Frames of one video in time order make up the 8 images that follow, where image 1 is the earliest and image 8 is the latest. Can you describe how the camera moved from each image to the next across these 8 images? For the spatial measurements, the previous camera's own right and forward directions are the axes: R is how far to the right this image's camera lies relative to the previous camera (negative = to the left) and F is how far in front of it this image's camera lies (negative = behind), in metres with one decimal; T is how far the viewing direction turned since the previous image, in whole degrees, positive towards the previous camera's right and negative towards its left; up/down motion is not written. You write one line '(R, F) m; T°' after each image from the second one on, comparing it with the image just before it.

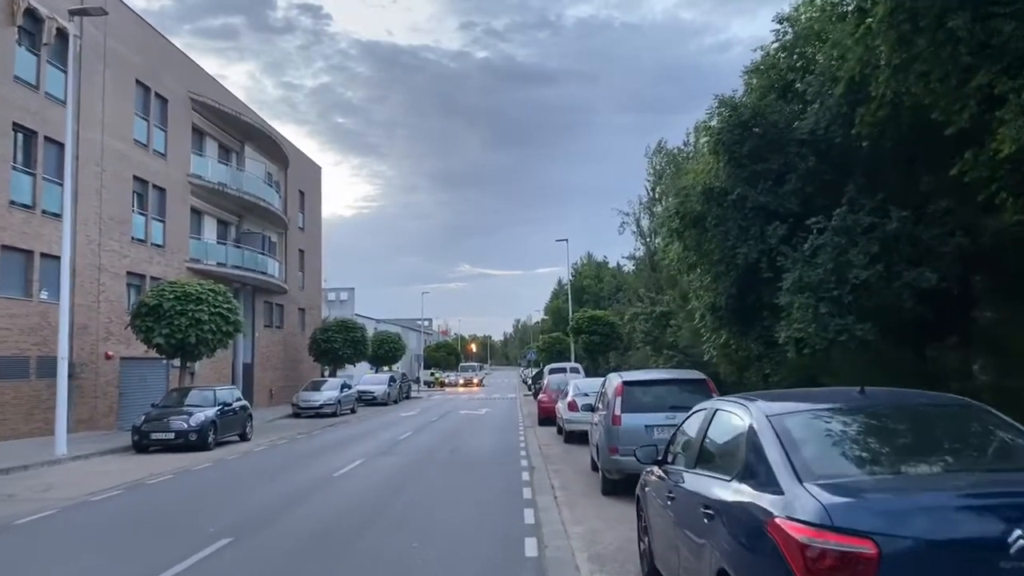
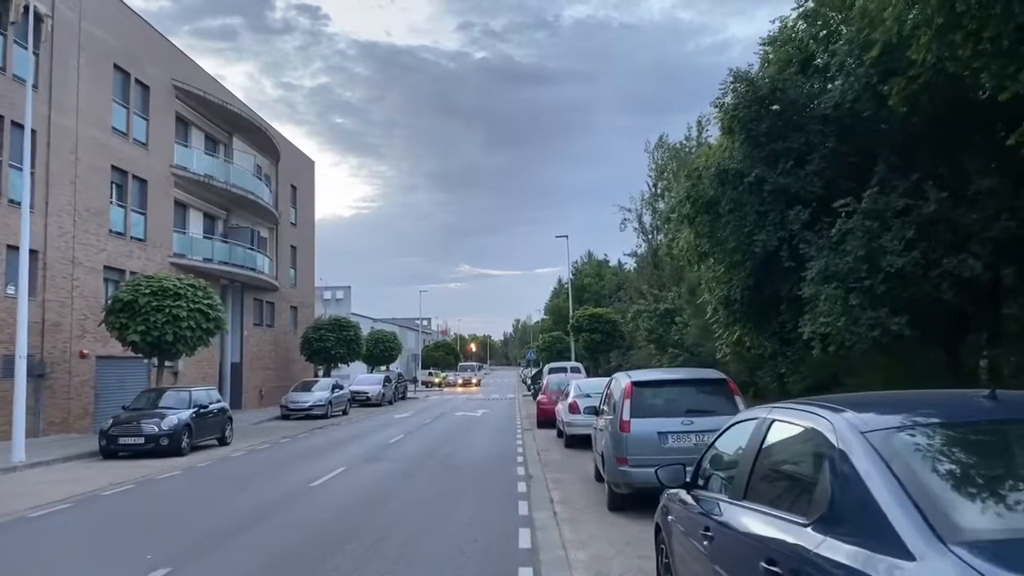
(+0.1, +1.4) m; 0°
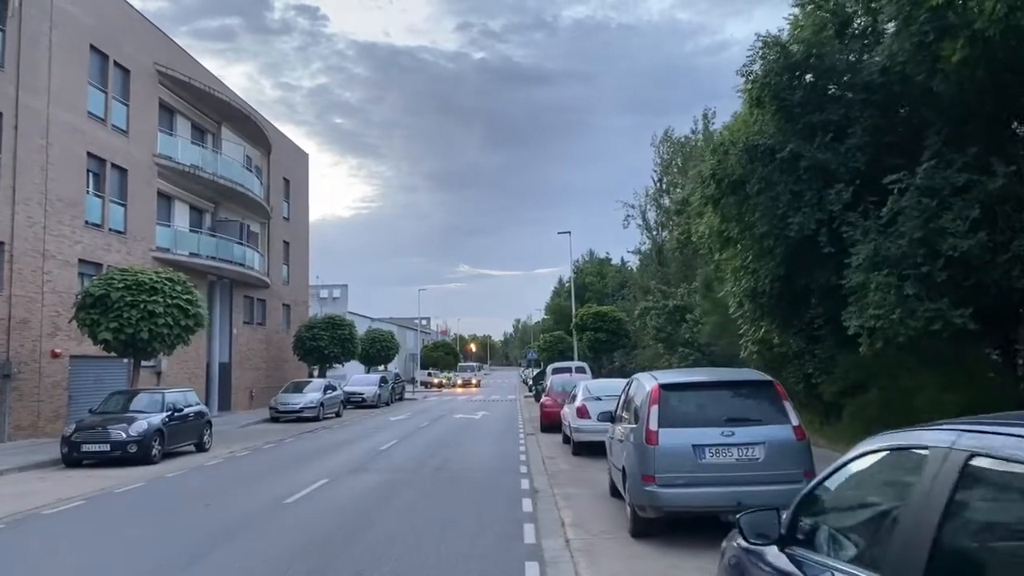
(-0.1, +1.6) m; 0°
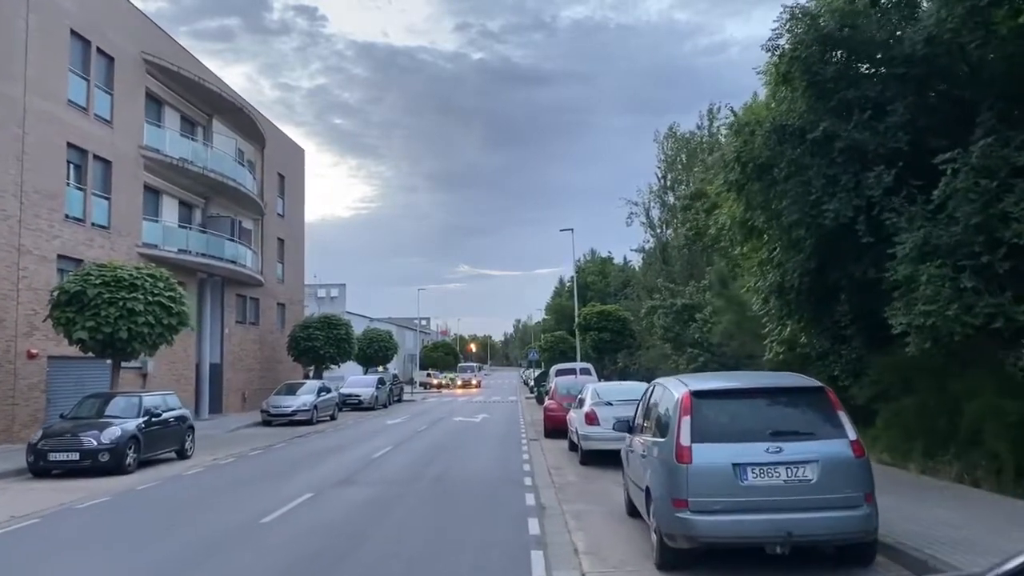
(-0.1, +1.2) m; 0°
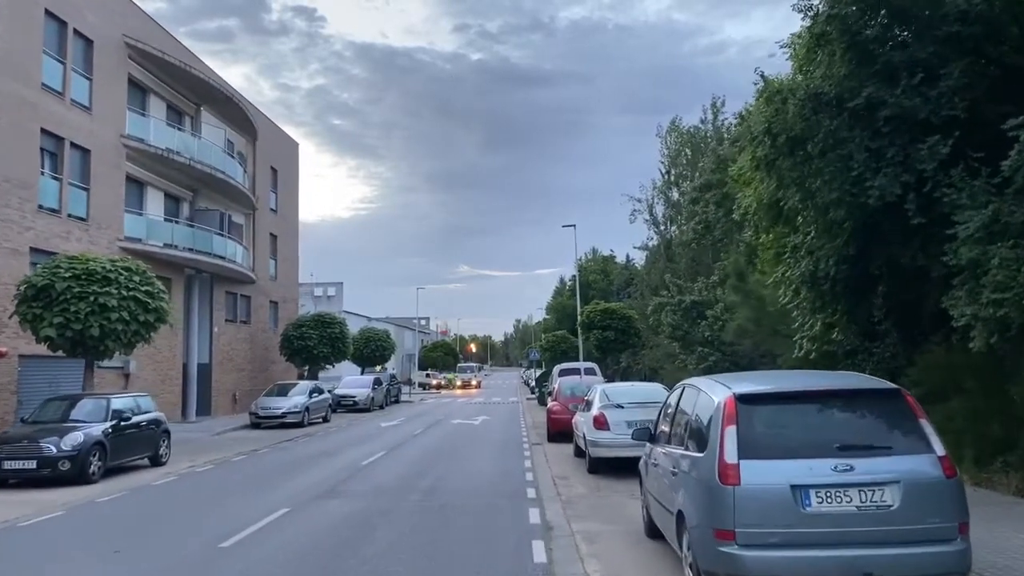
(0.0, +1.4) m; 0°
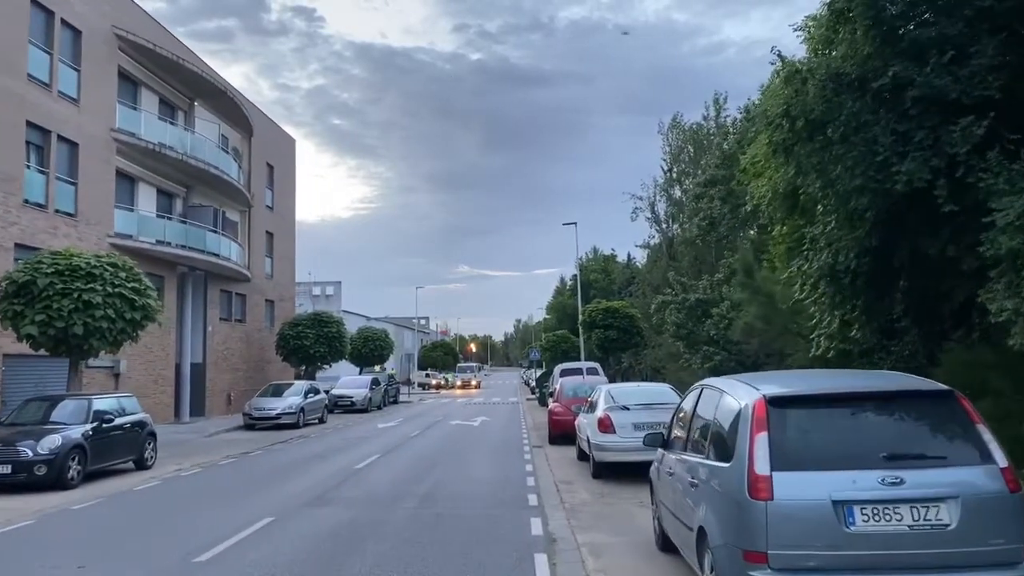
(0.0, +0.7) m; 0°
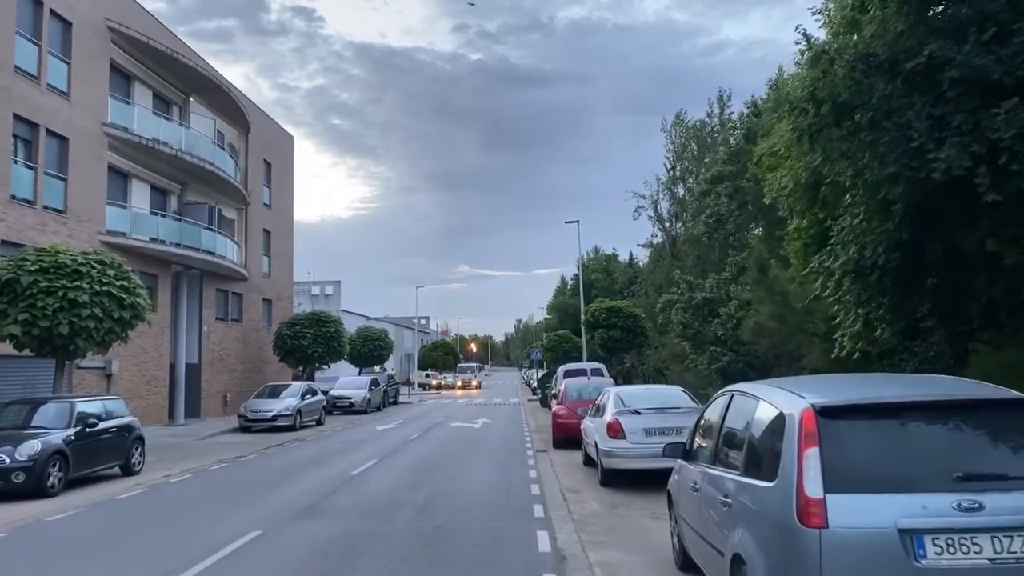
(-0.1, +0.7) m; 0°
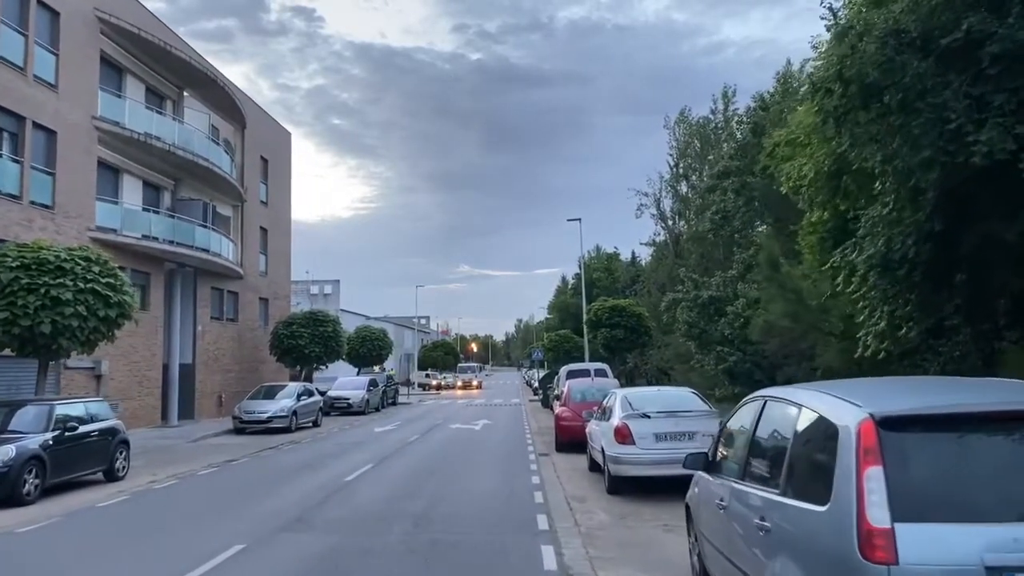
(0.0, +0.7) m; 0°
